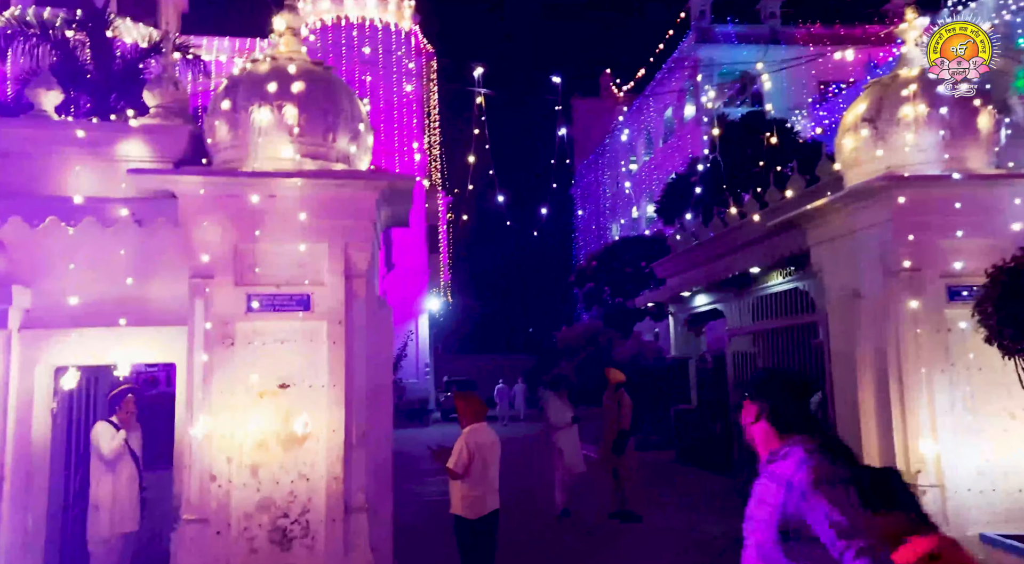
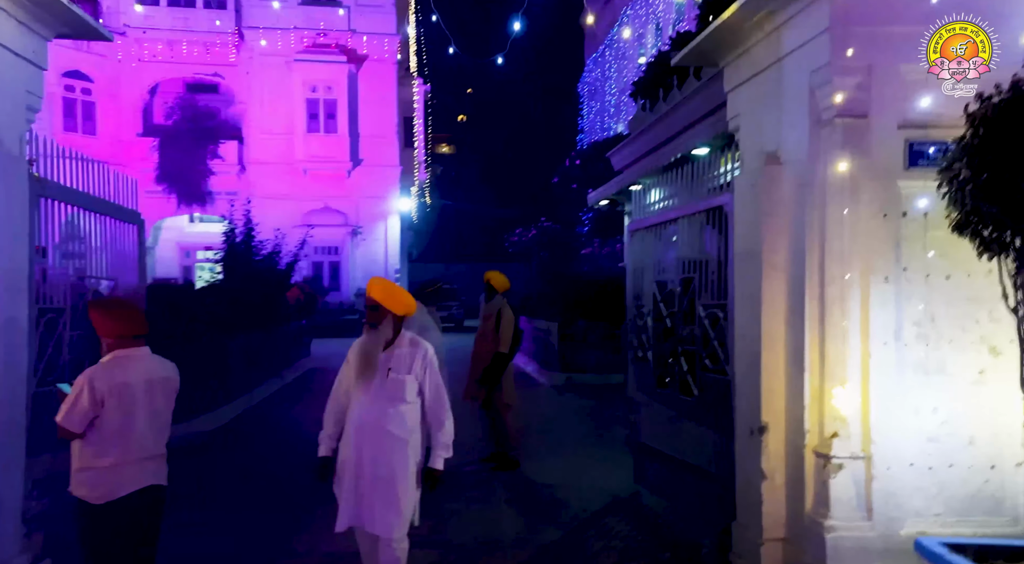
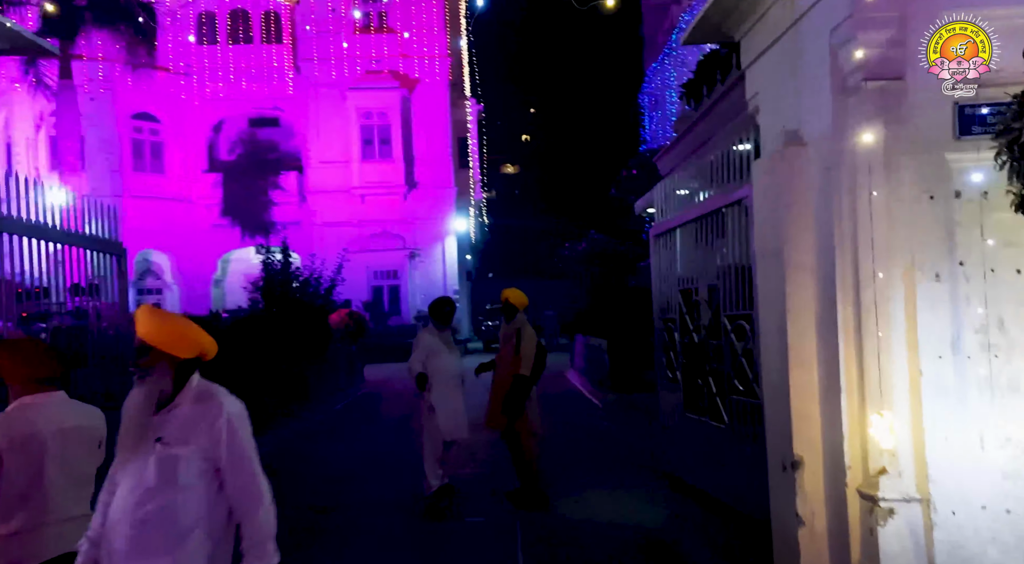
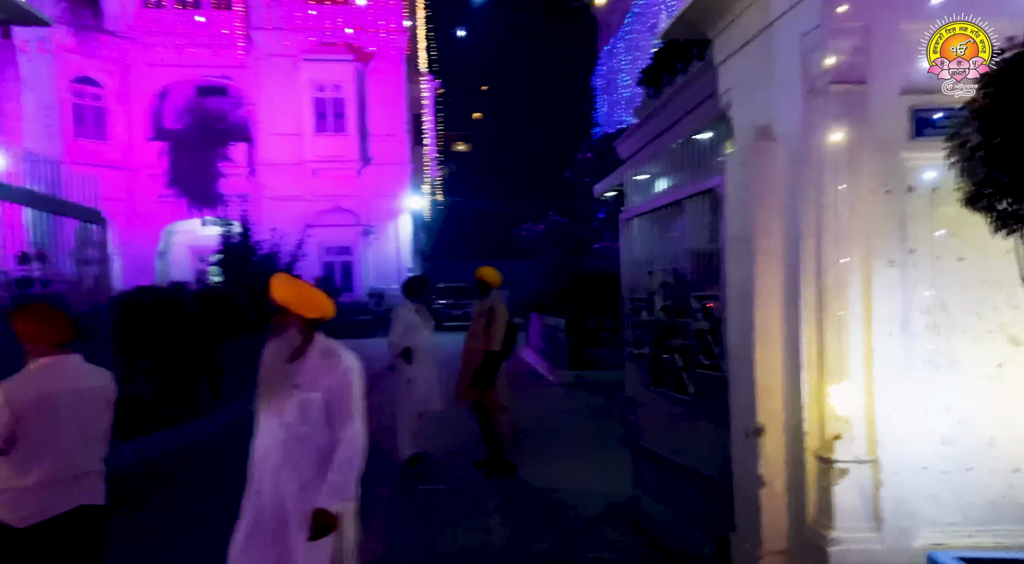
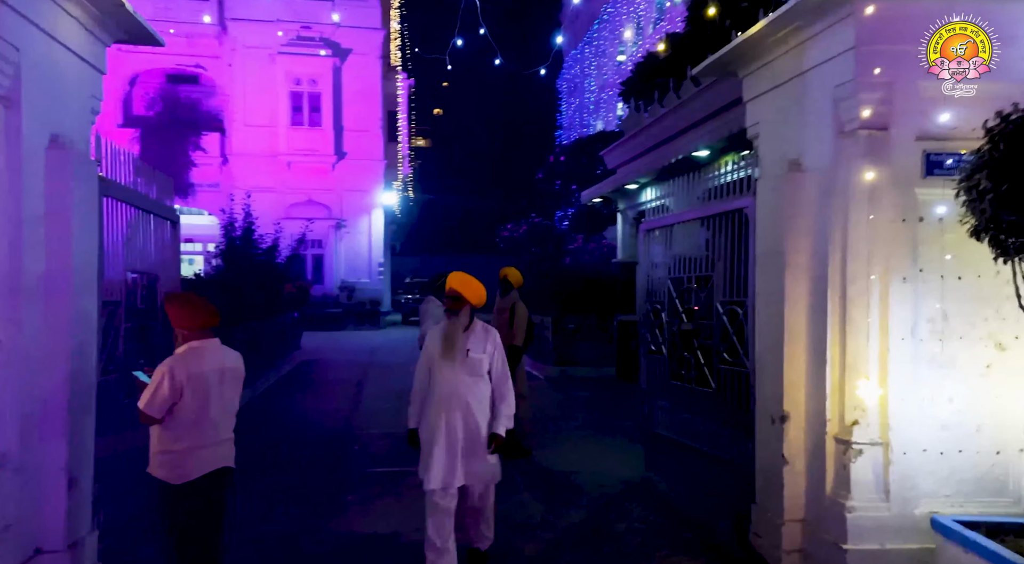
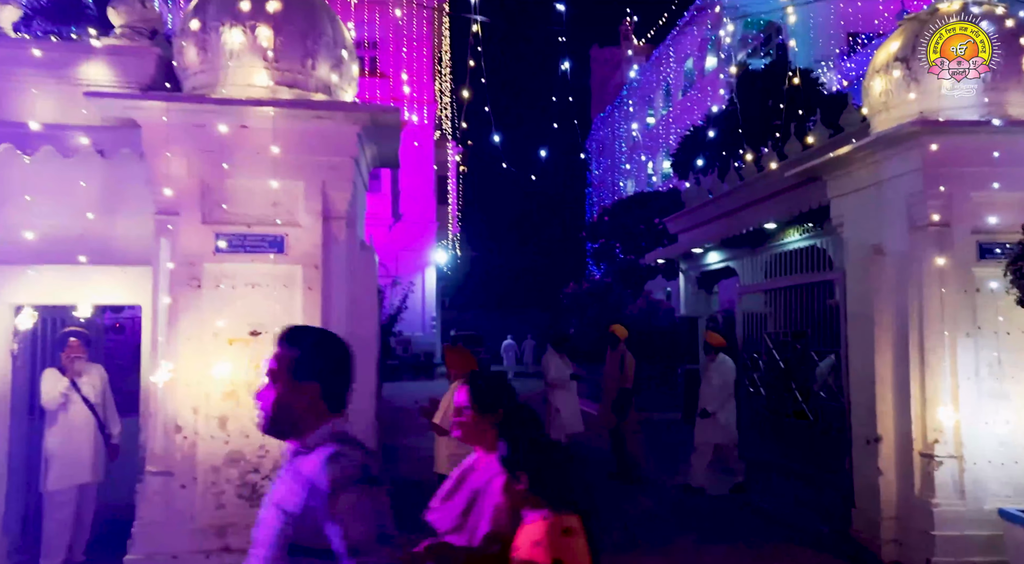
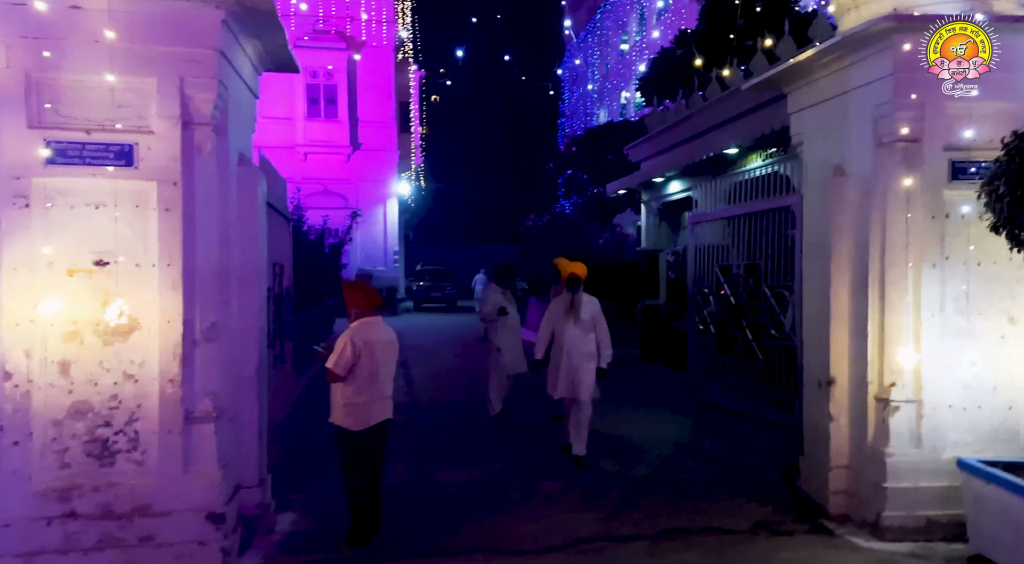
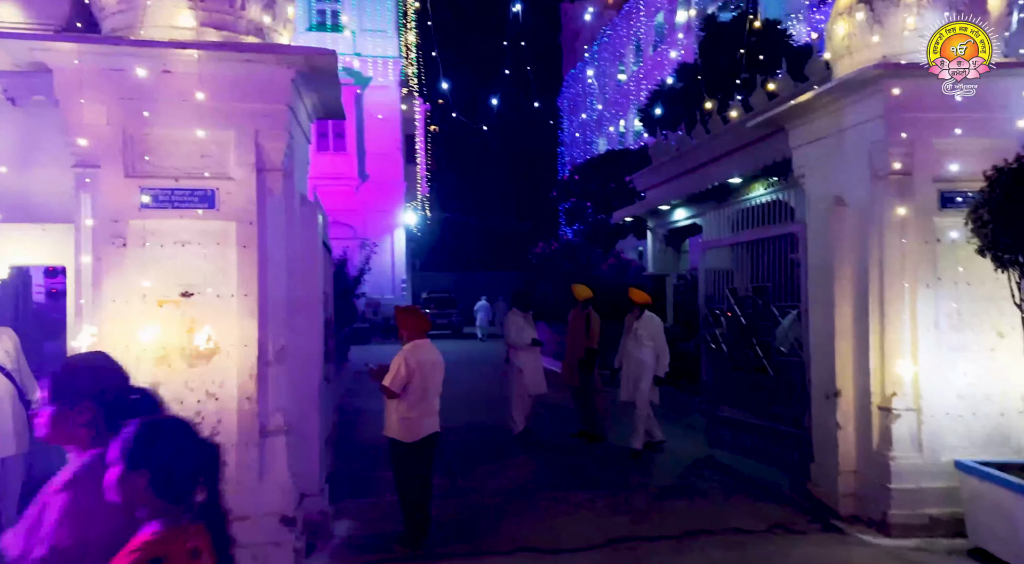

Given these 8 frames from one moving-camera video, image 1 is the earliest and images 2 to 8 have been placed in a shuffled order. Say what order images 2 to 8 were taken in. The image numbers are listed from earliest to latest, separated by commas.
6, 8, 7, 5, 2, 4, 3
